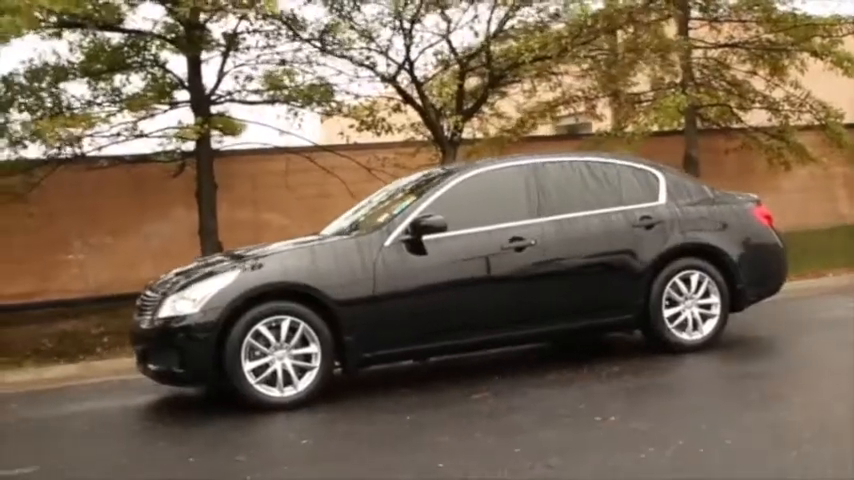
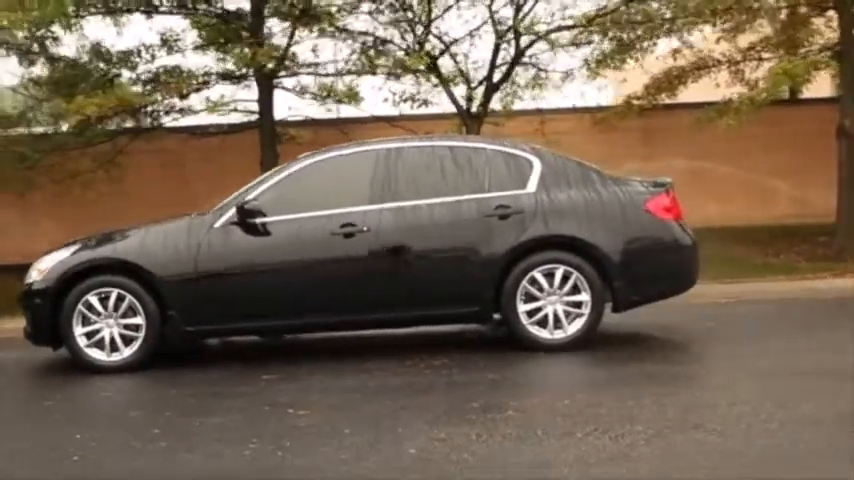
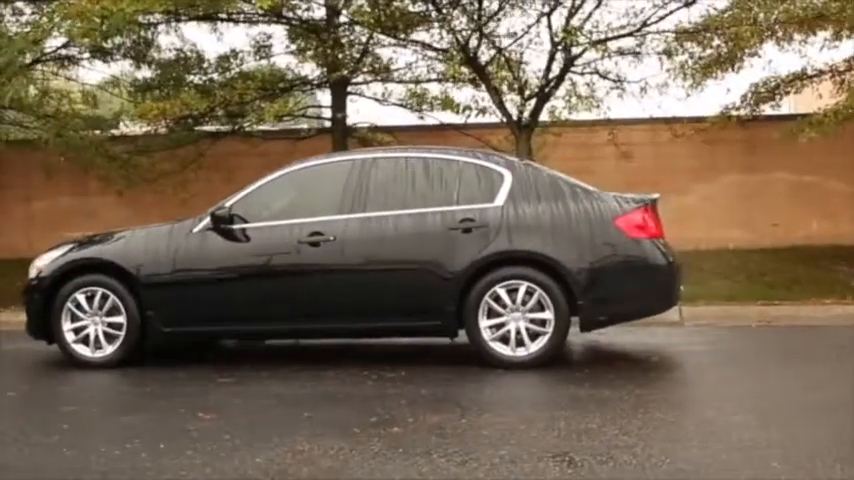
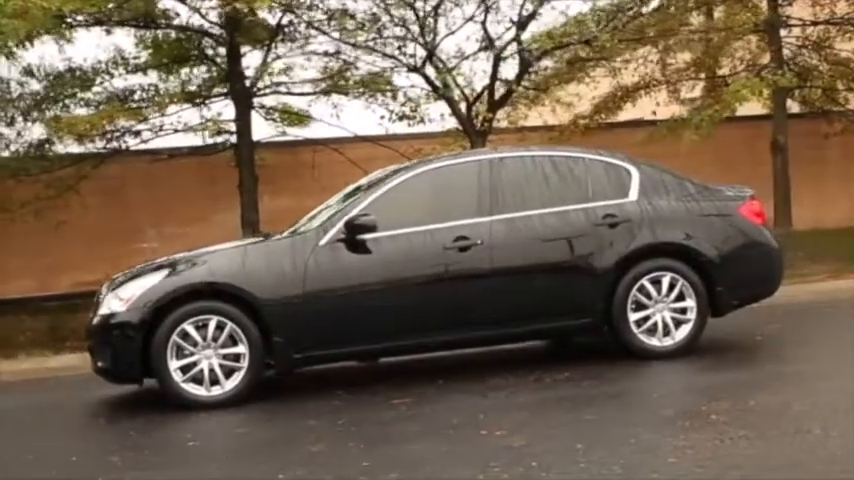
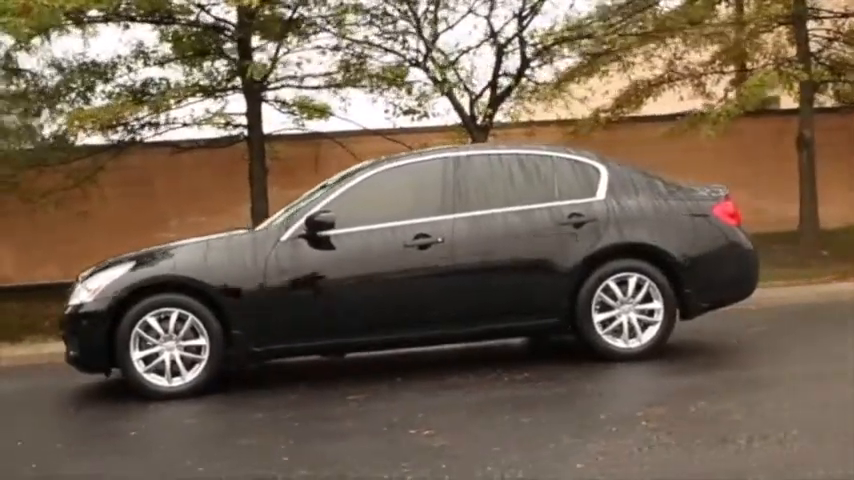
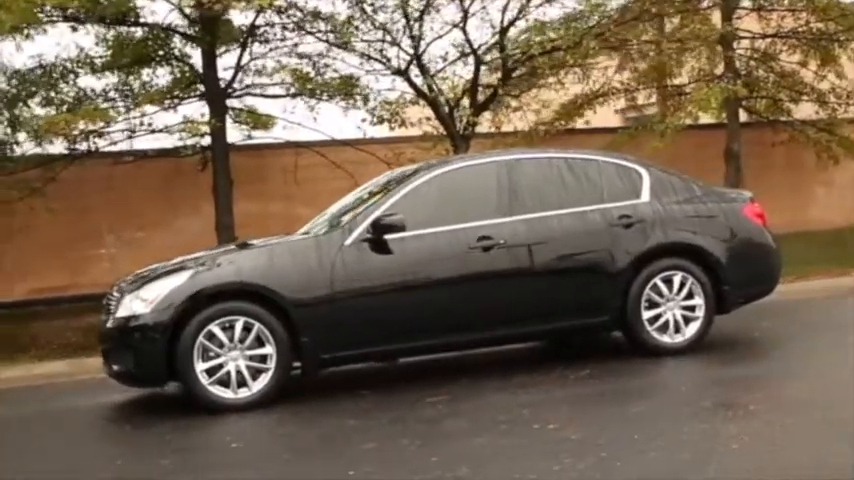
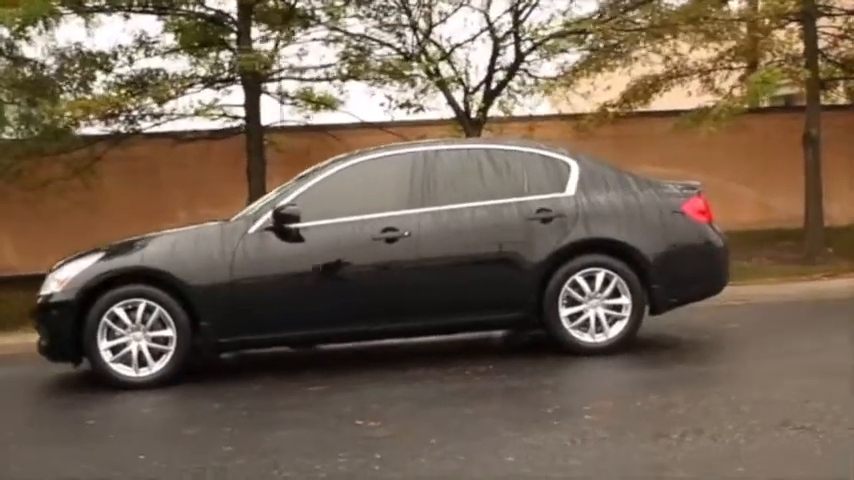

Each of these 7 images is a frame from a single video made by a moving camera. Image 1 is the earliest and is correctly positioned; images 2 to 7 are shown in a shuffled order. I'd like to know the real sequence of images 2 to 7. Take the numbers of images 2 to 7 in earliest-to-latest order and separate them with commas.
6, 4, 5, 7, 2, 3
